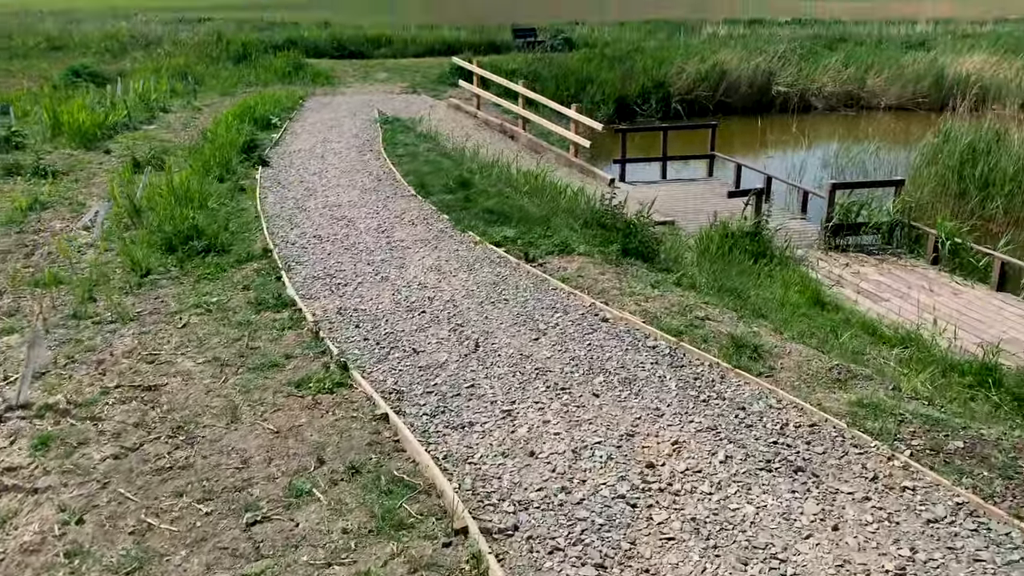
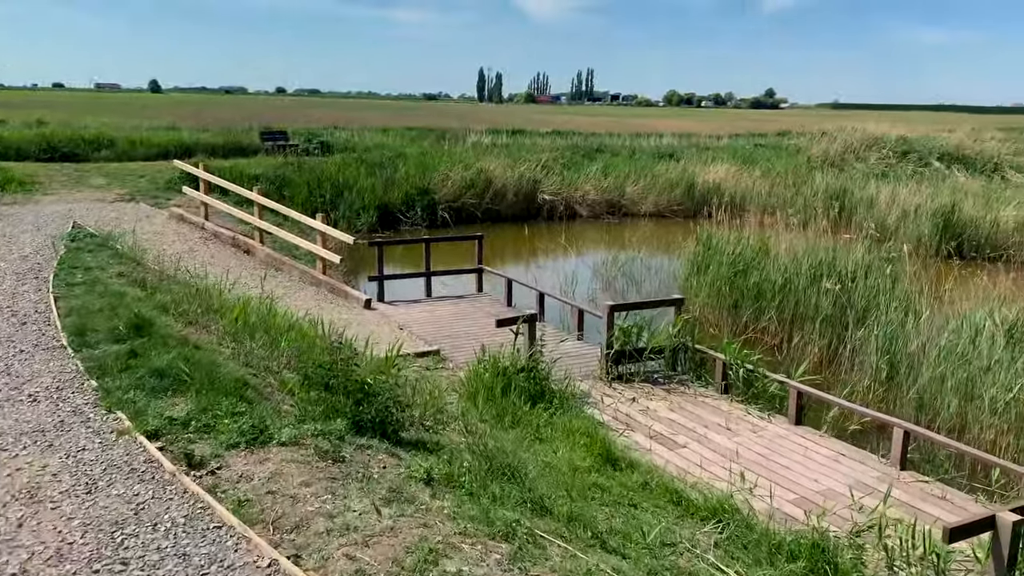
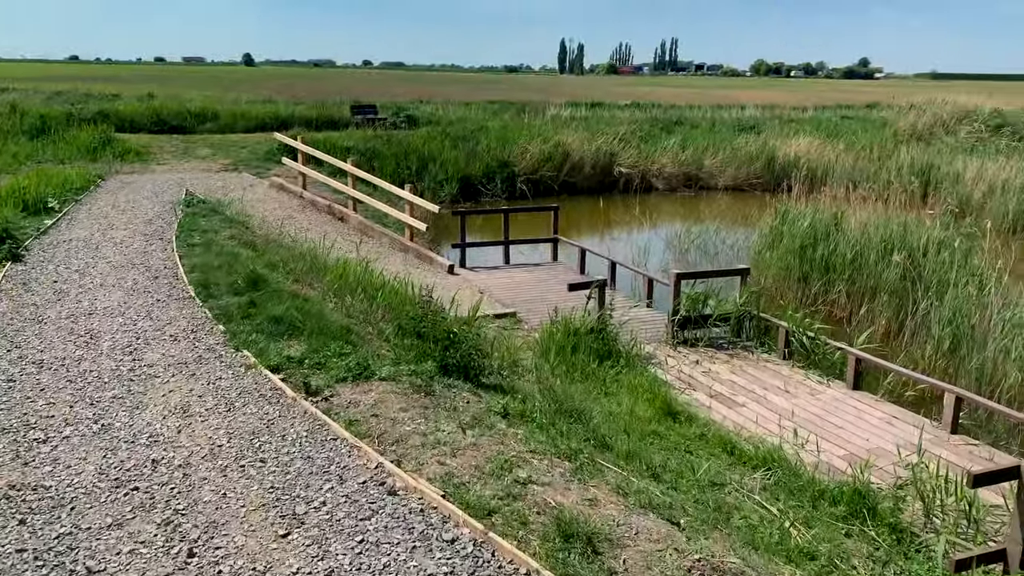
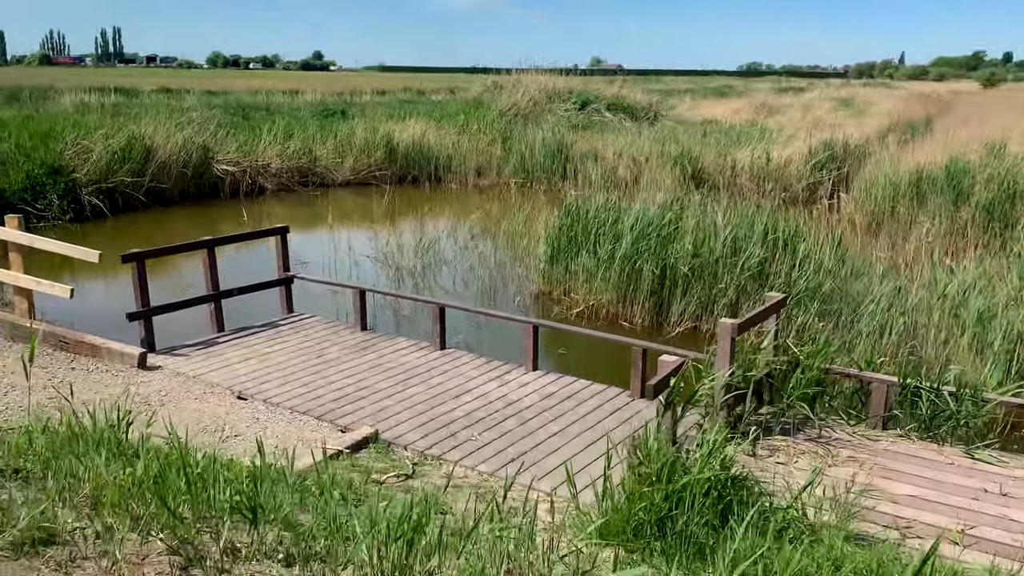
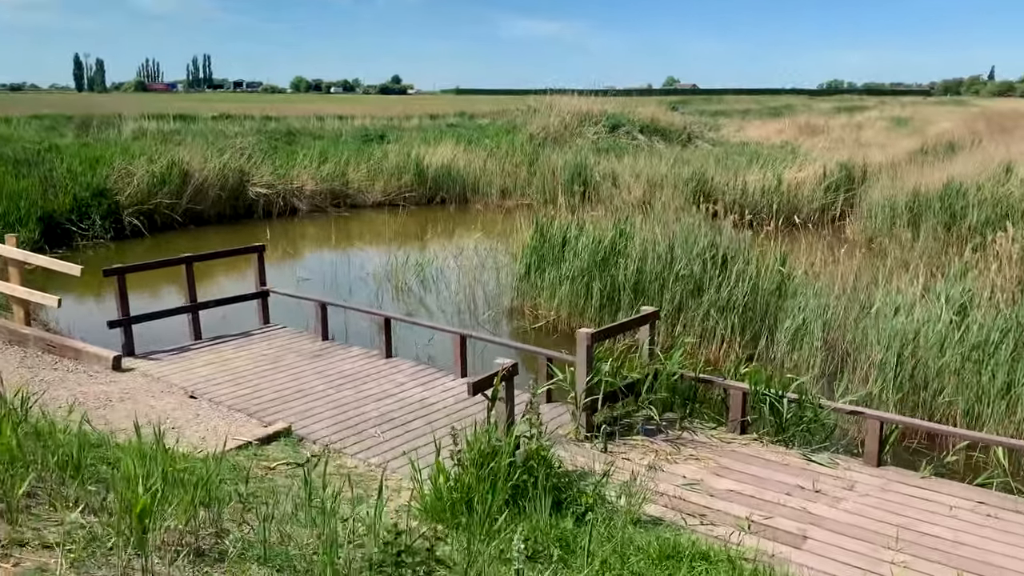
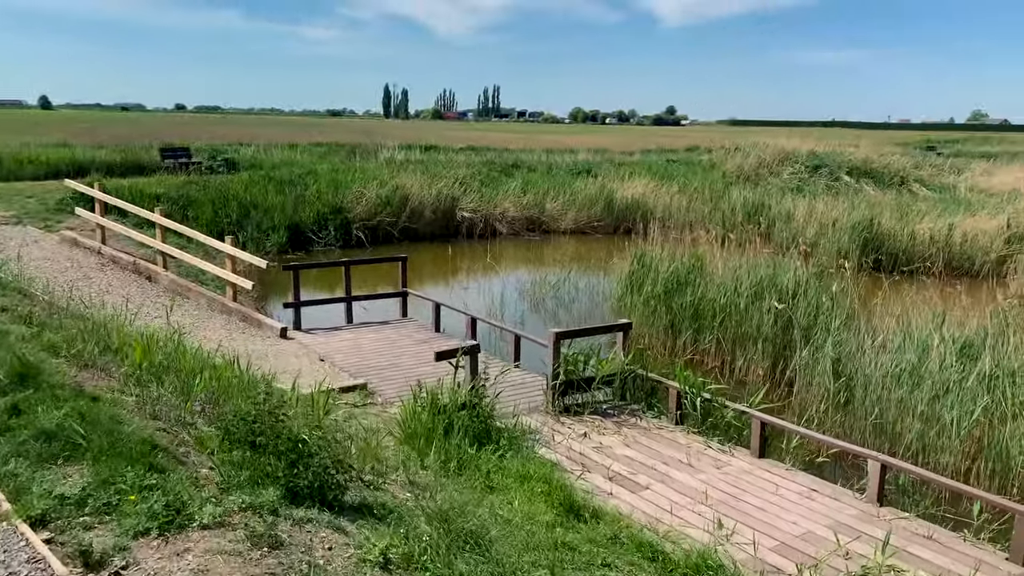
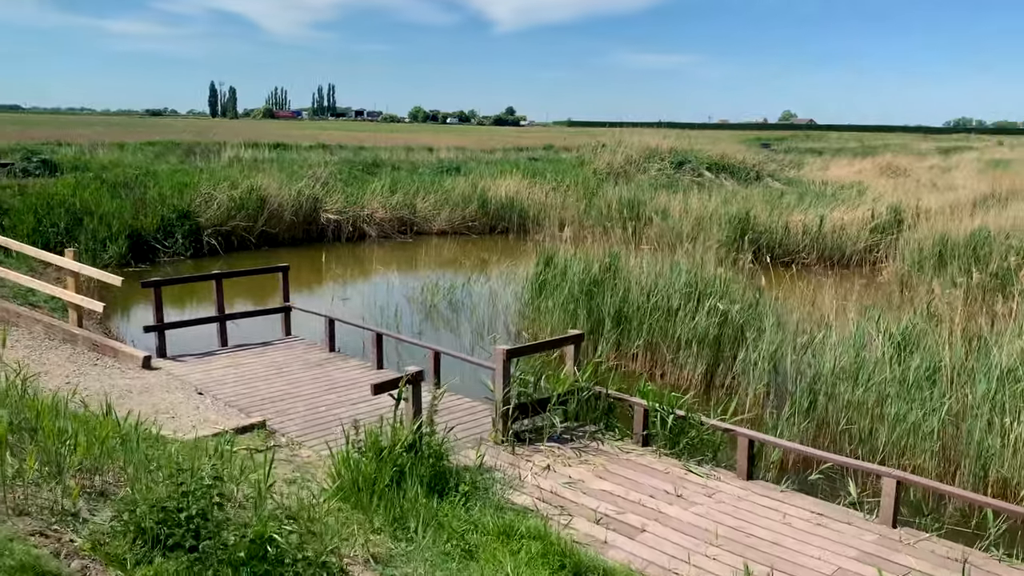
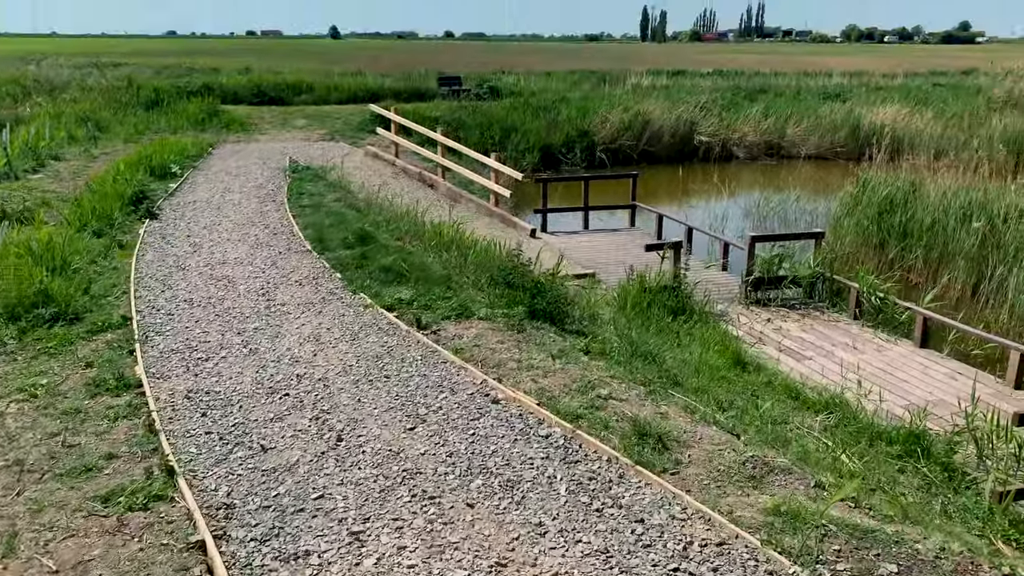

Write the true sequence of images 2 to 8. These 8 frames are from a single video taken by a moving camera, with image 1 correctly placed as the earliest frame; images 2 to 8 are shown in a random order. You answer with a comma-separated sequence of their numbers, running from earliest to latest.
8, 3, 2, 6, 7, 5, 4
